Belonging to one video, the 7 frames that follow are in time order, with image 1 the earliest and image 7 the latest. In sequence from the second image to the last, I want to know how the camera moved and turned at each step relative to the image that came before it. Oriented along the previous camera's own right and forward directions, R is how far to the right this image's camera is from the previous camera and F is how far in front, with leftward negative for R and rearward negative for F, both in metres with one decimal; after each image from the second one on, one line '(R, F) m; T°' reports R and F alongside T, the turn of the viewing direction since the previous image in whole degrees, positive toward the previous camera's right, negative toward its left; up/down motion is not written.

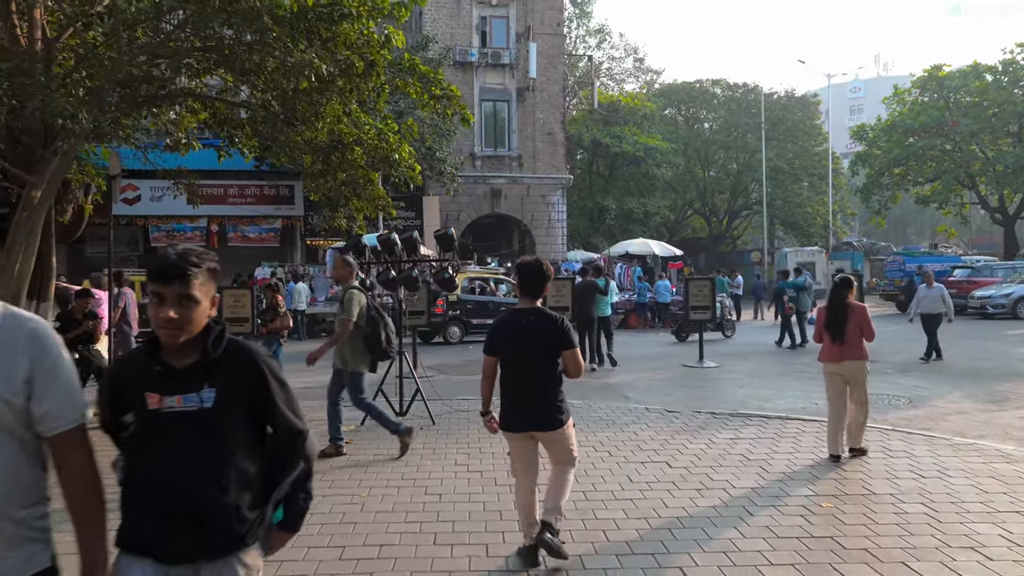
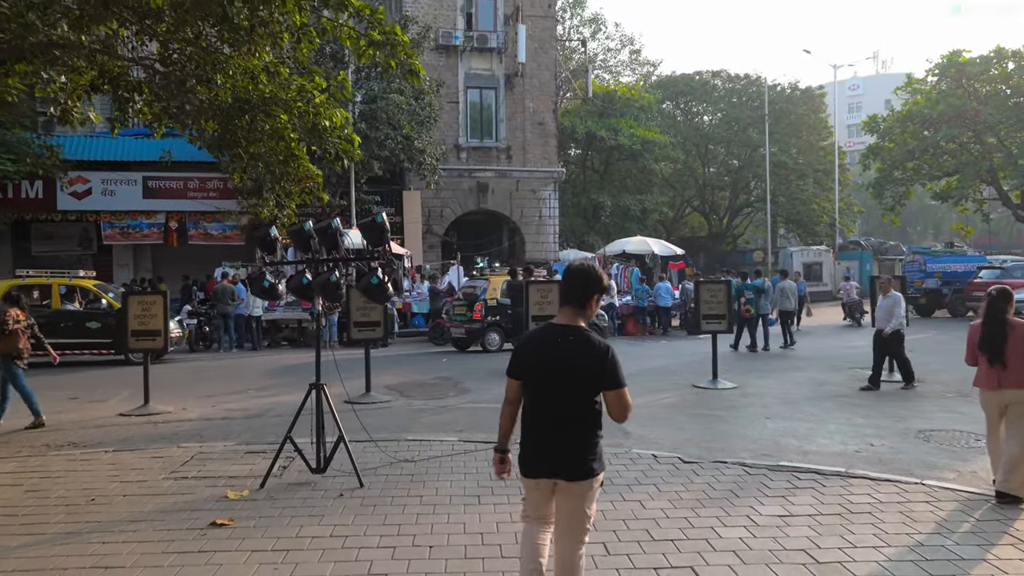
(+0.3, +2.2) m; 0°
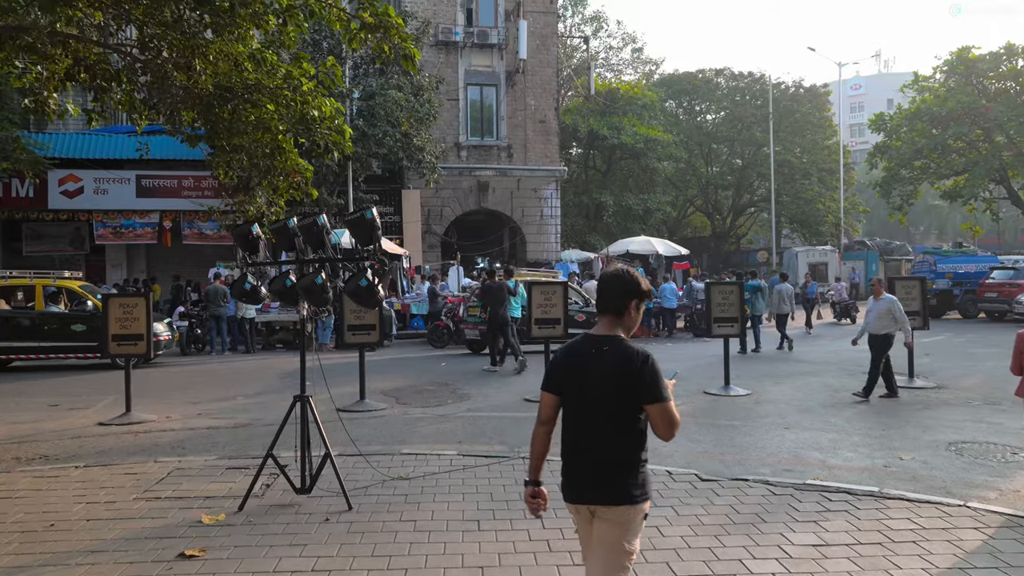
(0.0, +0.5) m; 0°
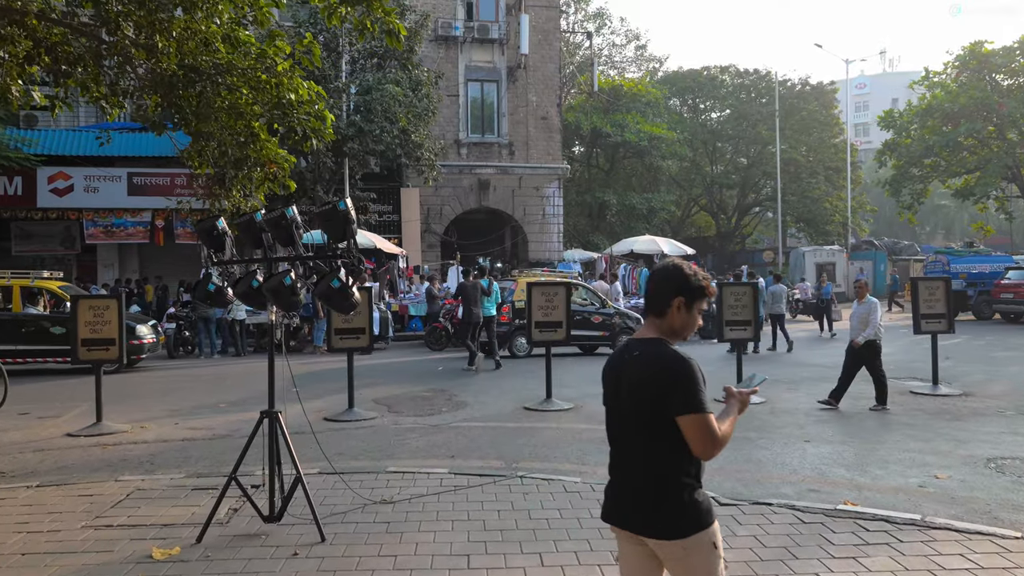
(0.0, +0.6) m; 0°
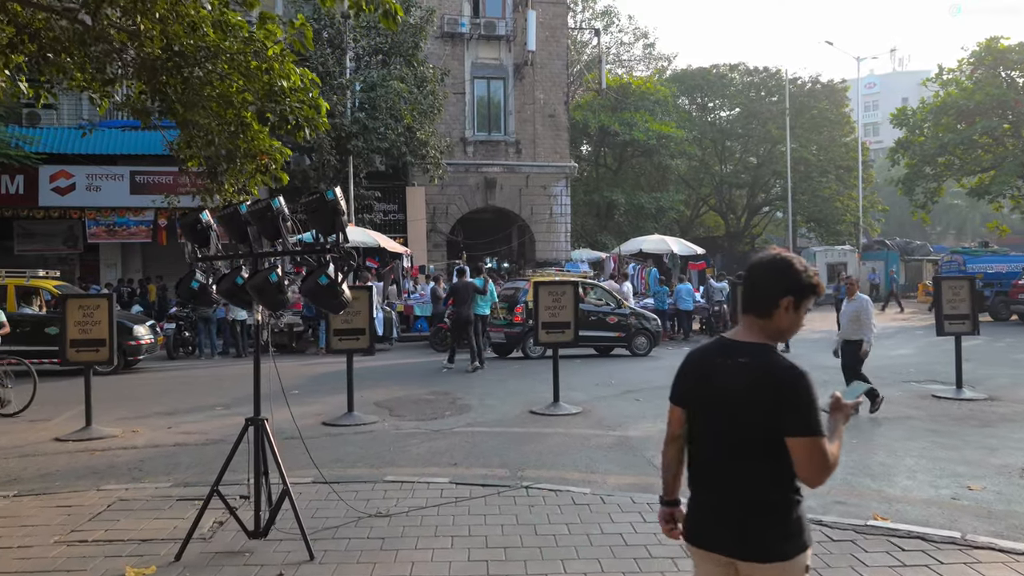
(0.0, +0.4) m; -1°
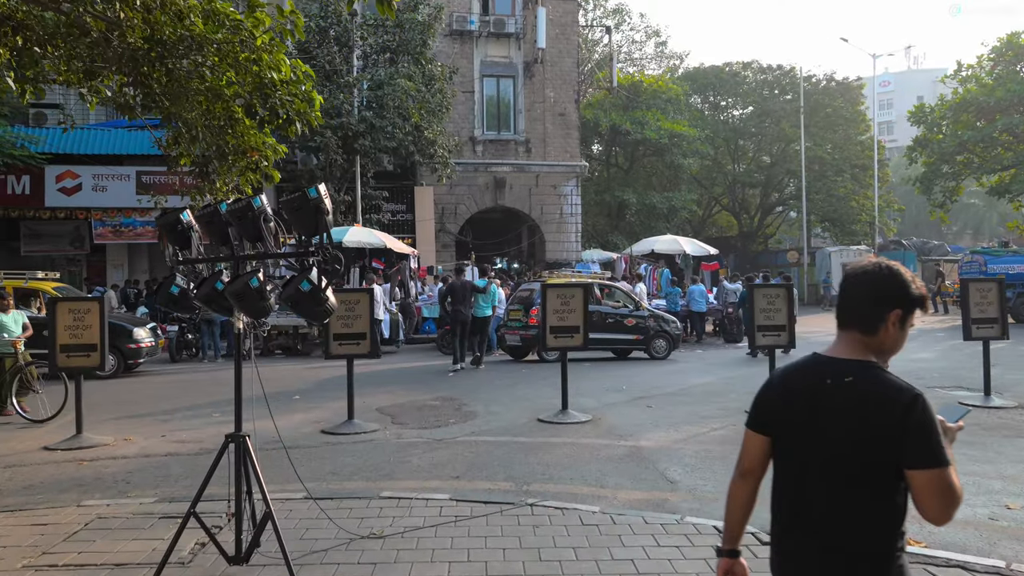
(+0.1, +0.4) m; -1°
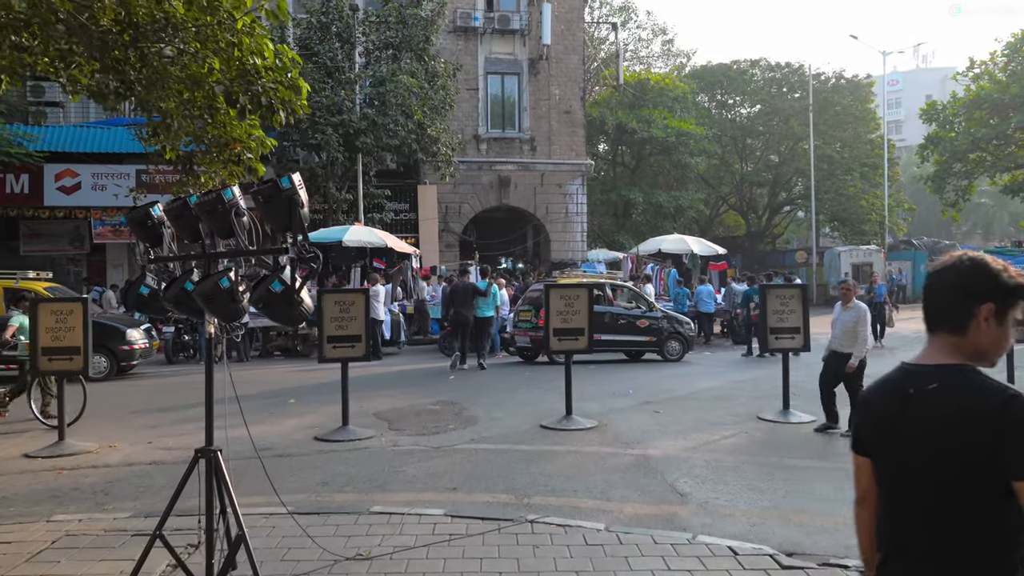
(0.0, +0.4) m; 0°
